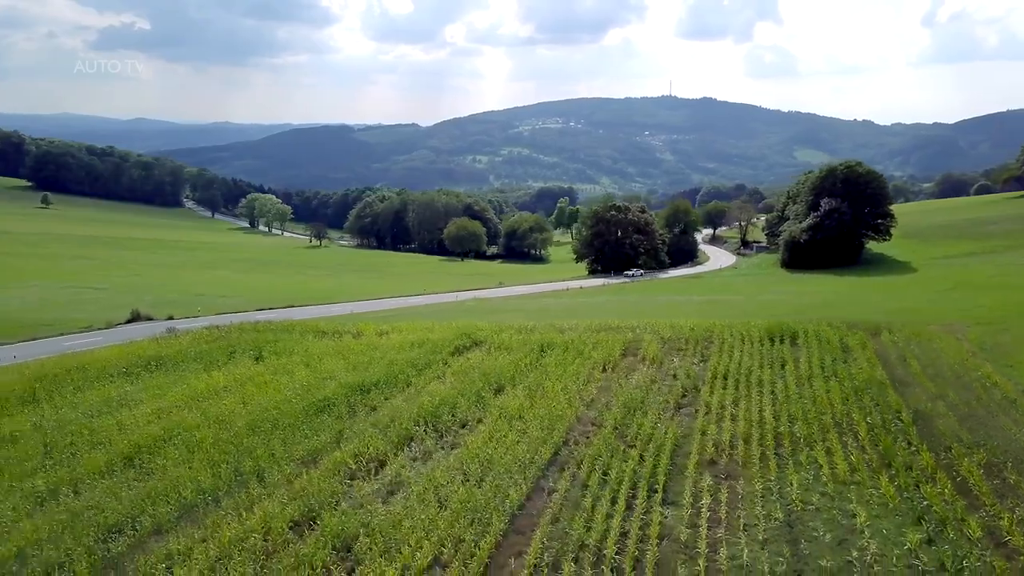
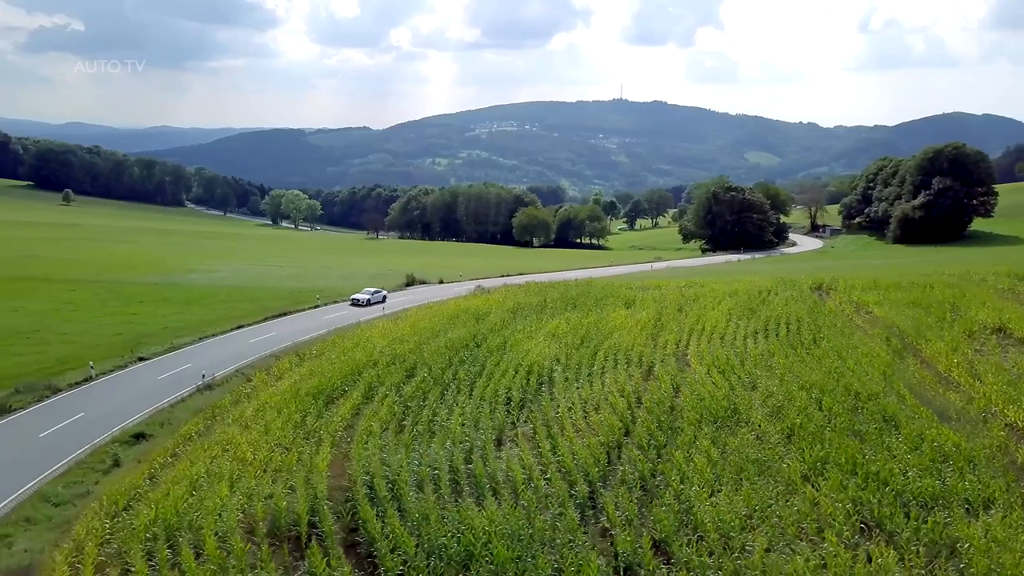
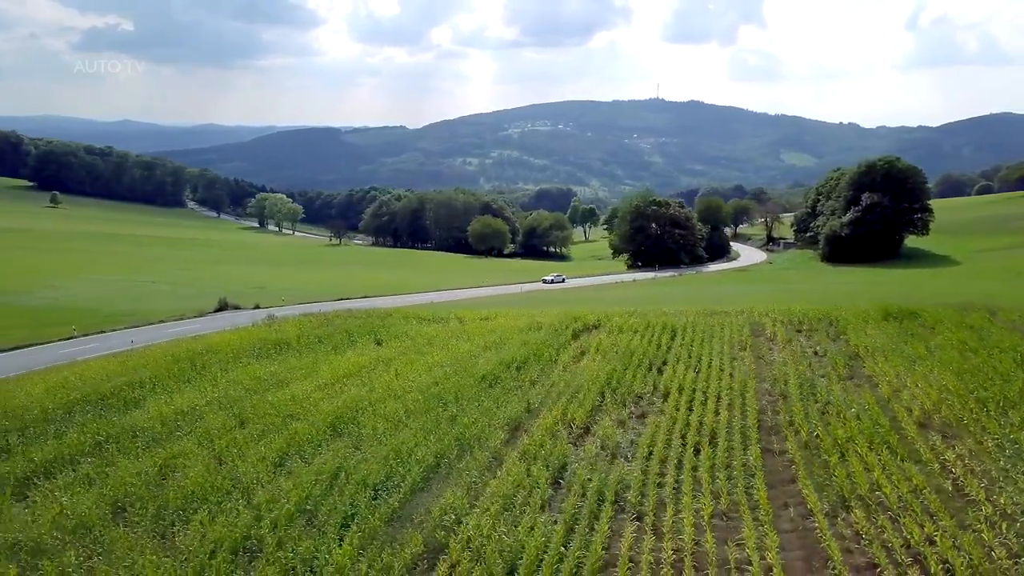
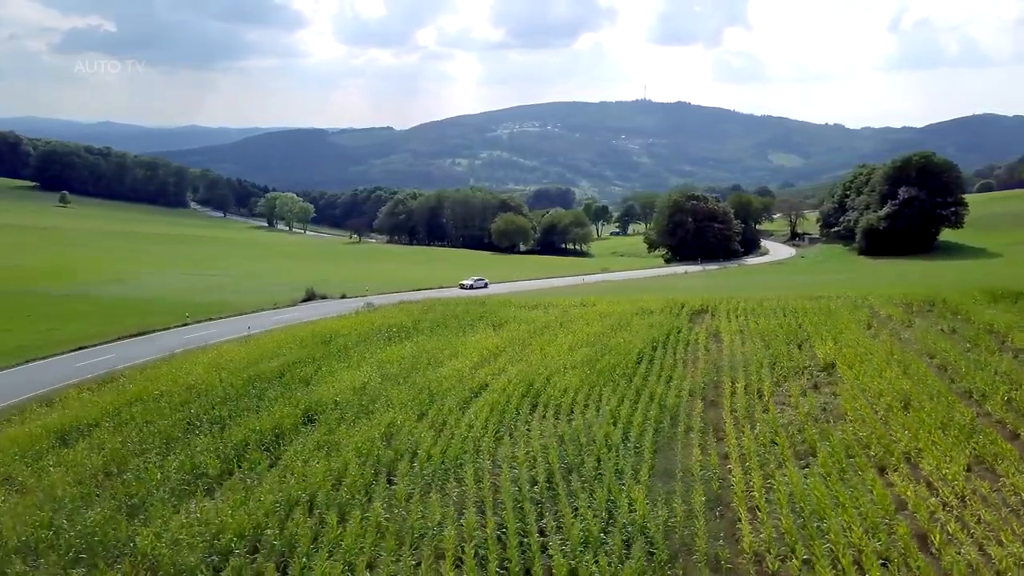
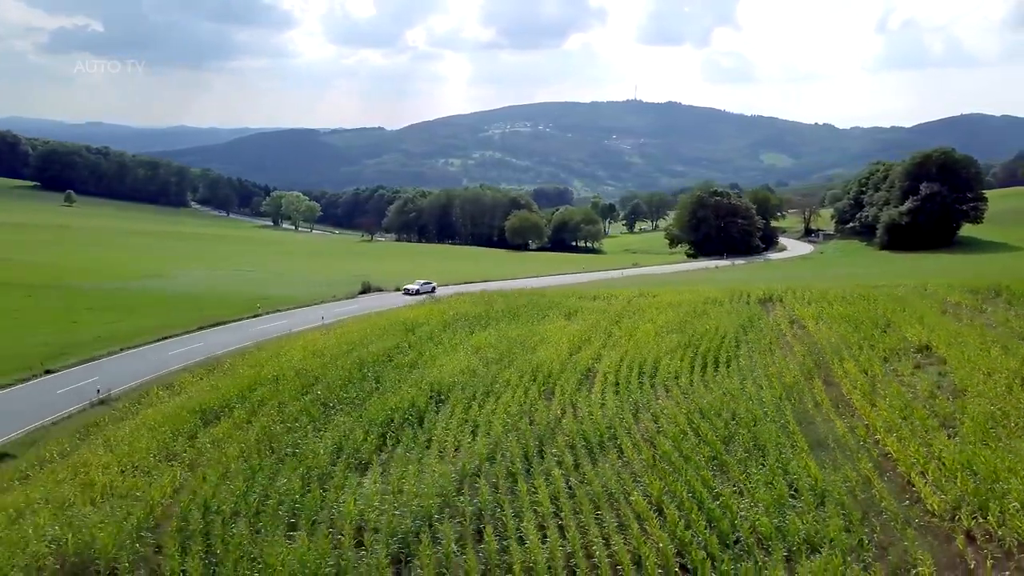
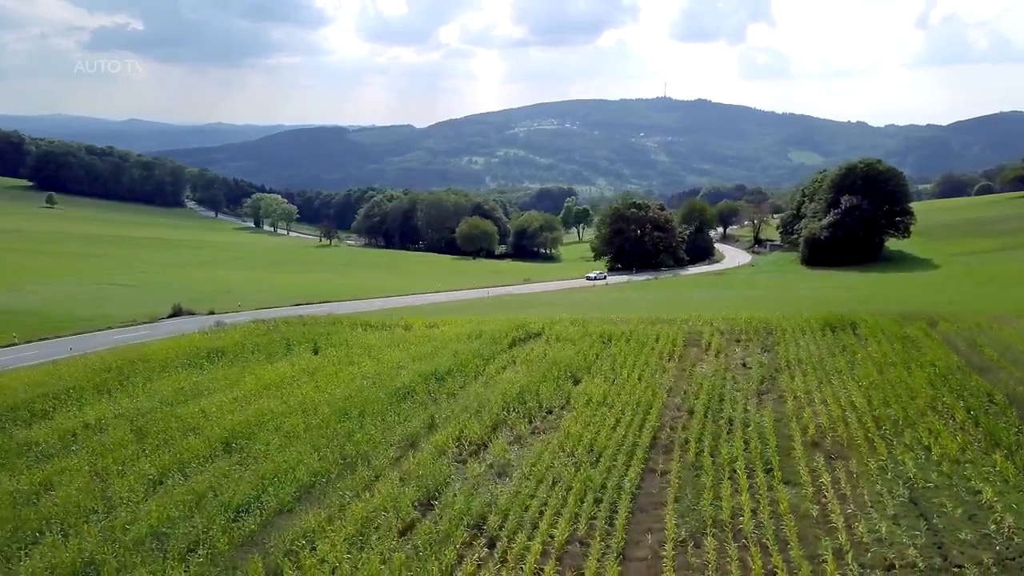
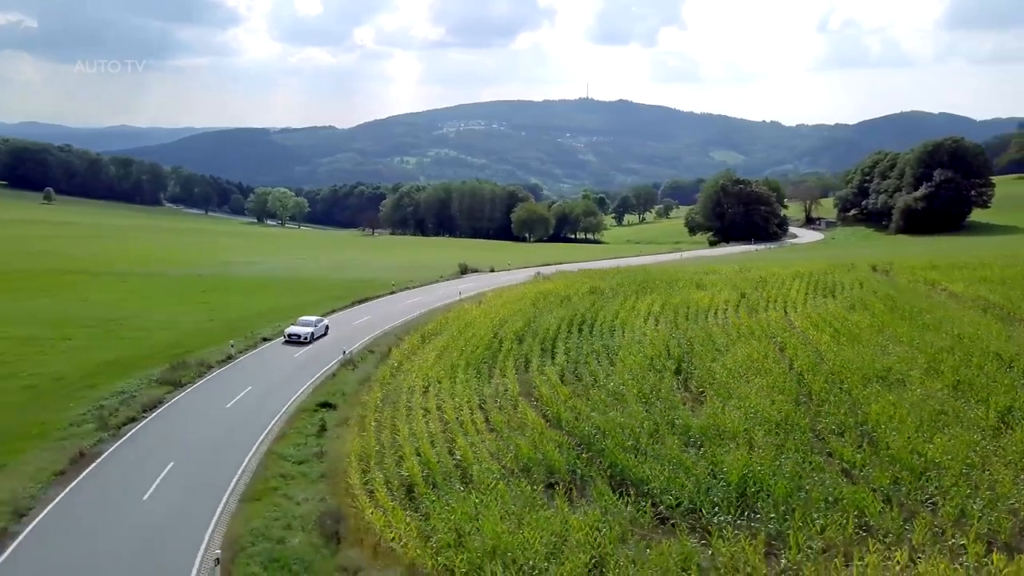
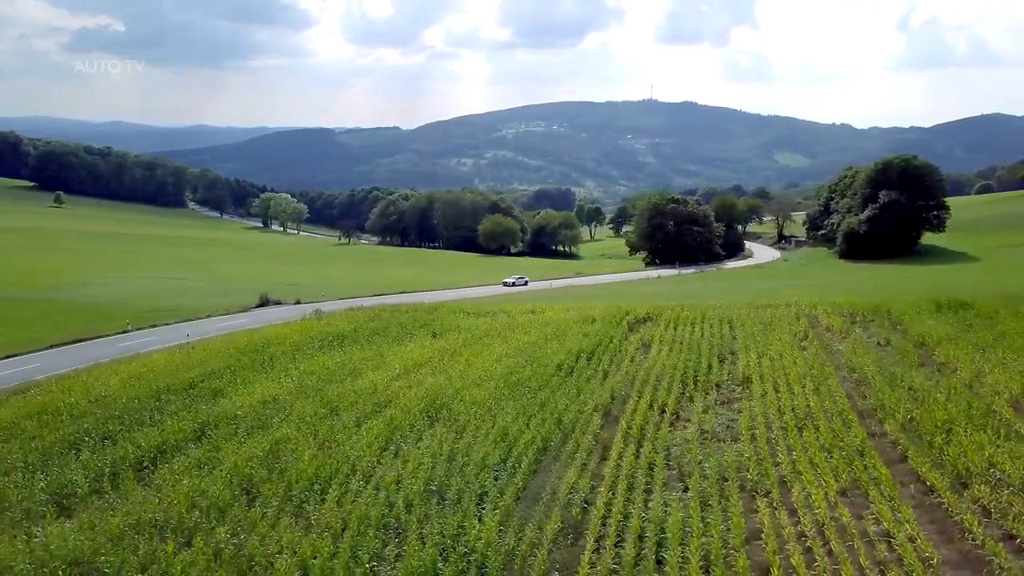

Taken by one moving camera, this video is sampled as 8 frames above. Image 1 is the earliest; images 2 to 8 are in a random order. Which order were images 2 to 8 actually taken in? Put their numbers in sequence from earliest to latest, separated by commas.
6, 3, 8, 4, 5, 2, 7
